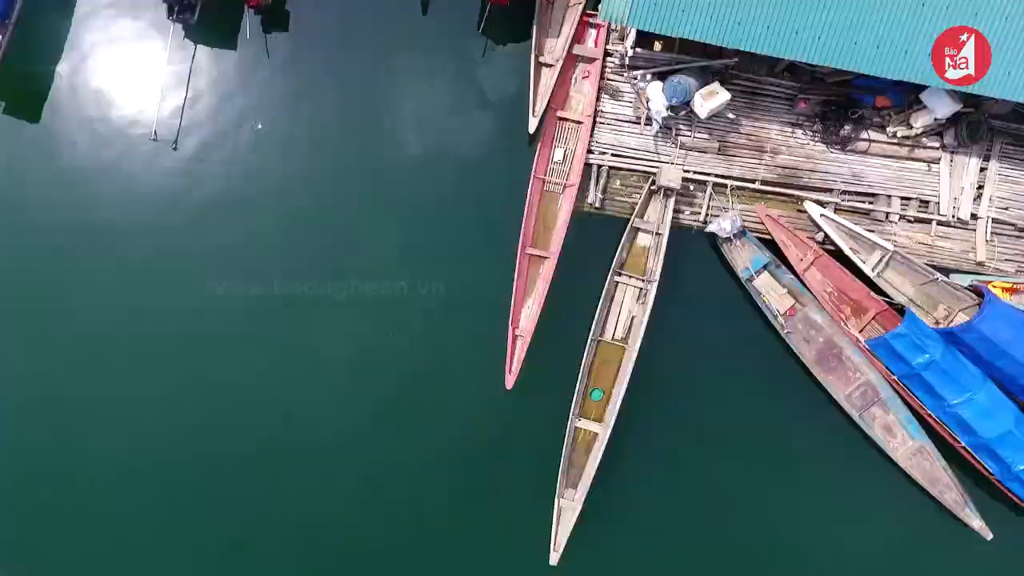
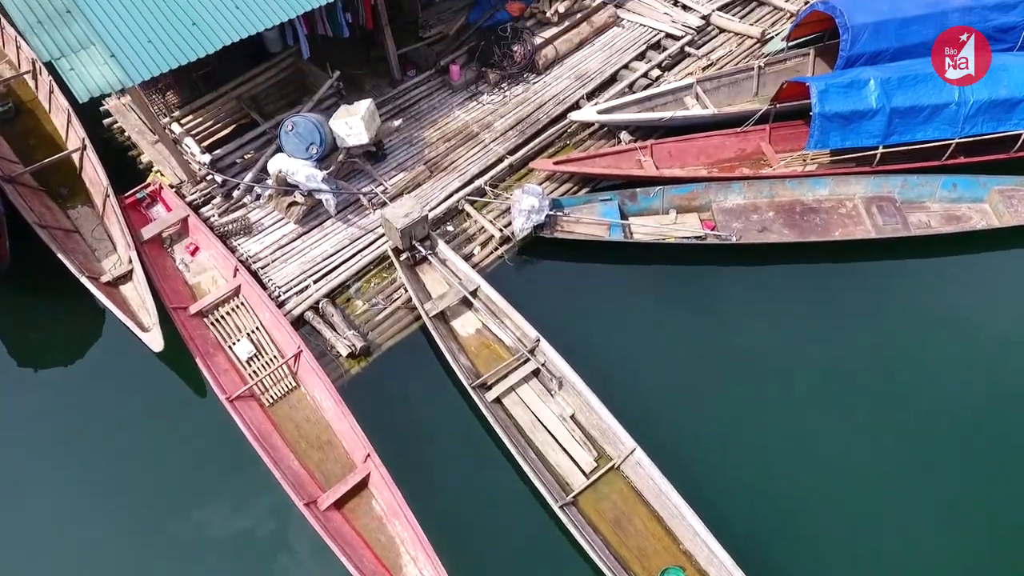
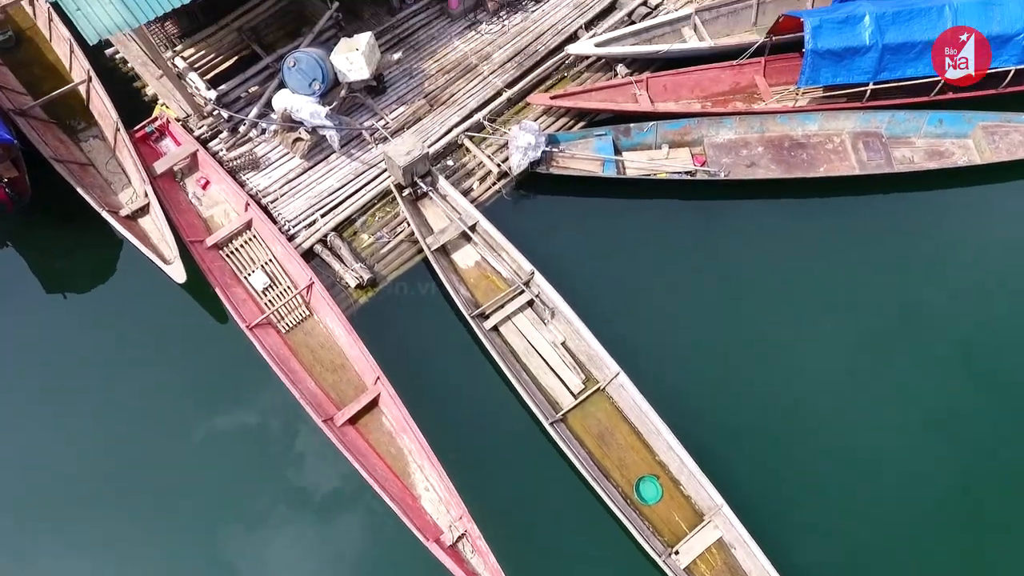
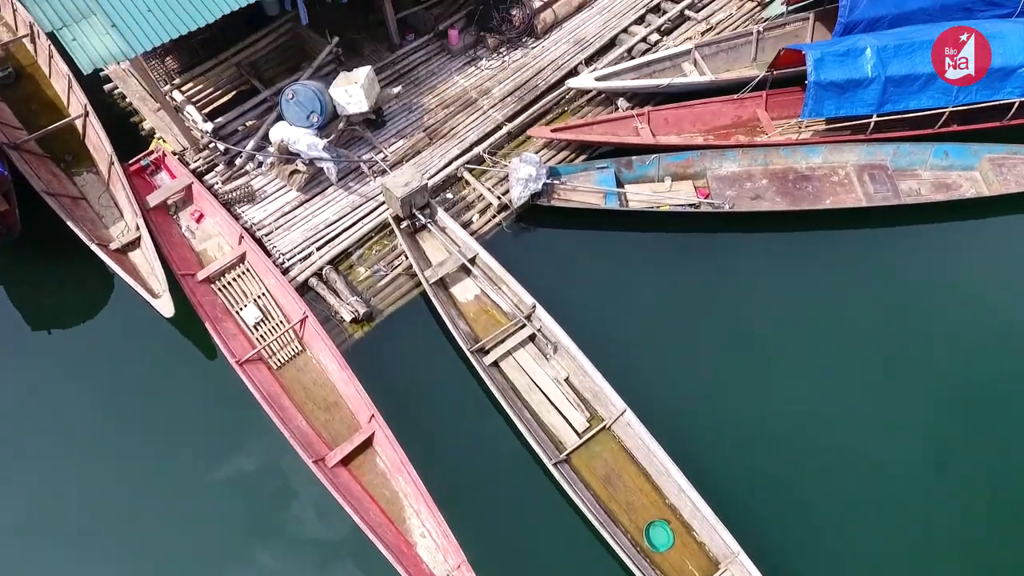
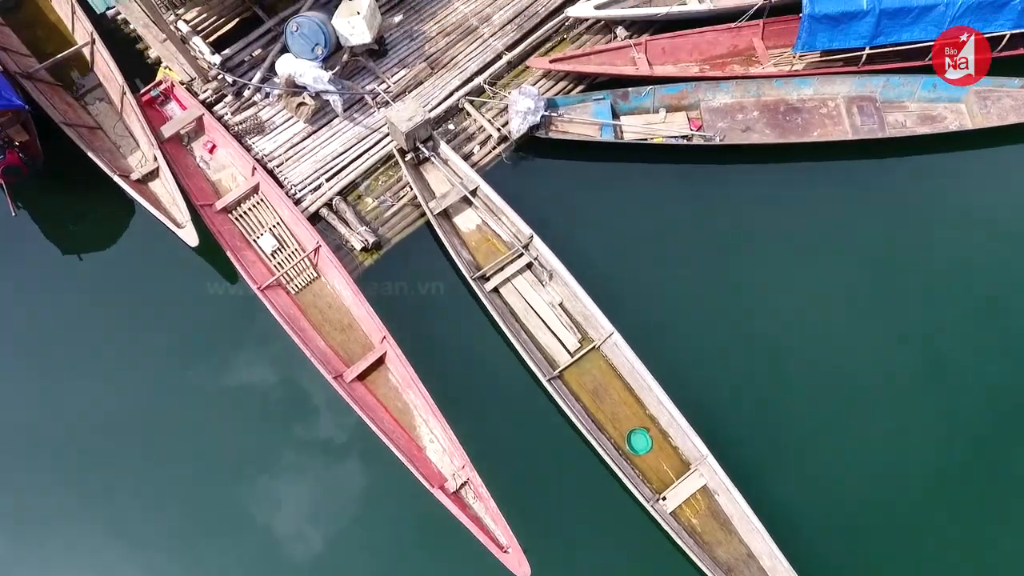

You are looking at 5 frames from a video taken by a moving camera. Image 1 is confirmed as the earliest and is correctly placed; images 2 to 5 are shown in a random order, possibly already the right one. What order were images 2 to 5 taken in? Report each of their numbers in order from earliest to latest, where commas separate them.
5, 3, 4, 2
